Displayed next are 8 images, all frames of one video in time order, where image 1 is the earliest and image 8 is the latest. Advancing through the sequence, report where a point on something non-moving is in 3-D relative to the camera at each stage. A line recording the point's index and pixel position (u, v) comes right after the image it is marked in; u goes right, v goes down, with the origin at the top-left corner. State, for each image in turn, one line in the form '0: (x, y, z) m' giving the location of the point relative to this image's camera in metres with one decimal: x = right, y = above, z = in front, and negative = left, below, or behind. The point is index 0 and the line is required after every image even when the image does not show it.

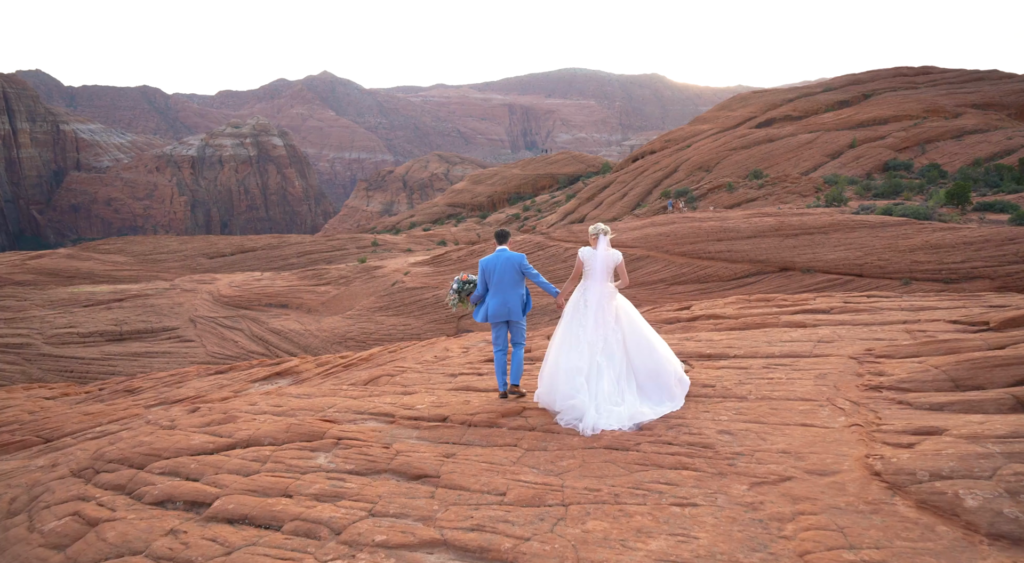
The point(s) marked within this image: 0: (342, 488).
0: (-1.0, -1.2, +3.9) m
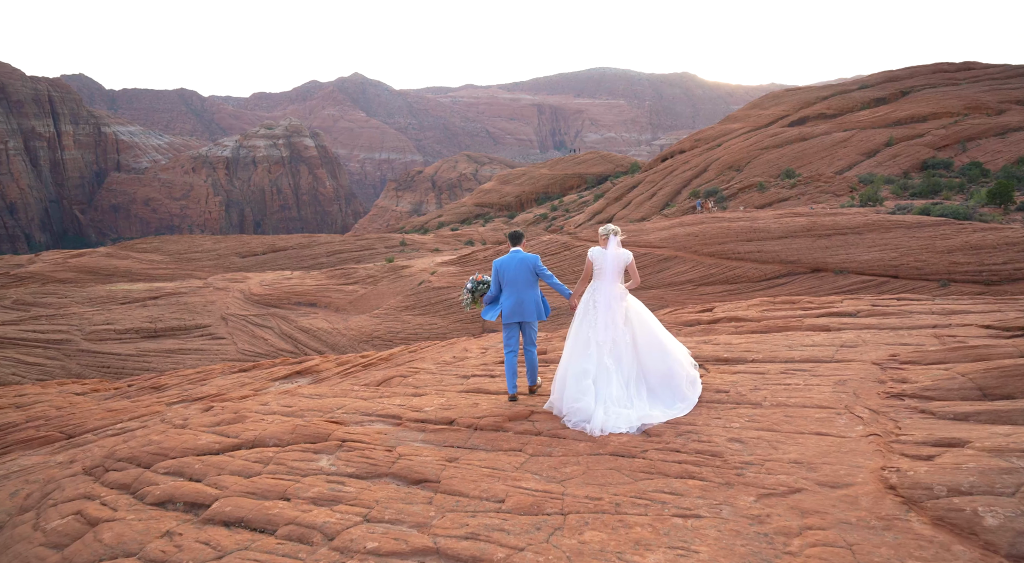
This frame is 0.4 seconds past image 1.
0: (-1.0, -1.2, +3.8) m
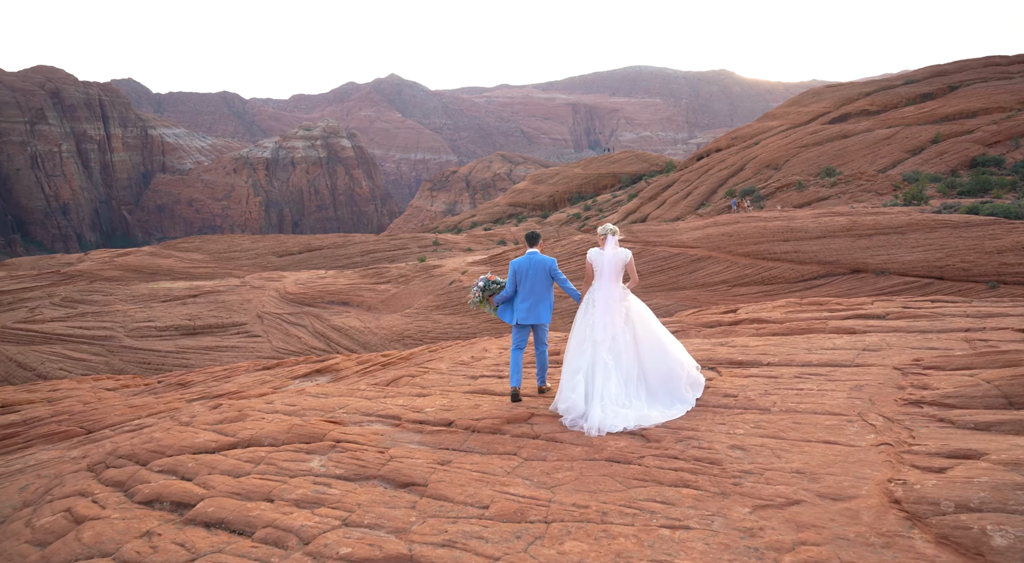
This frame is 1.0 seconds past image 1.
0: (-1.1, -1.2, +3.8) m
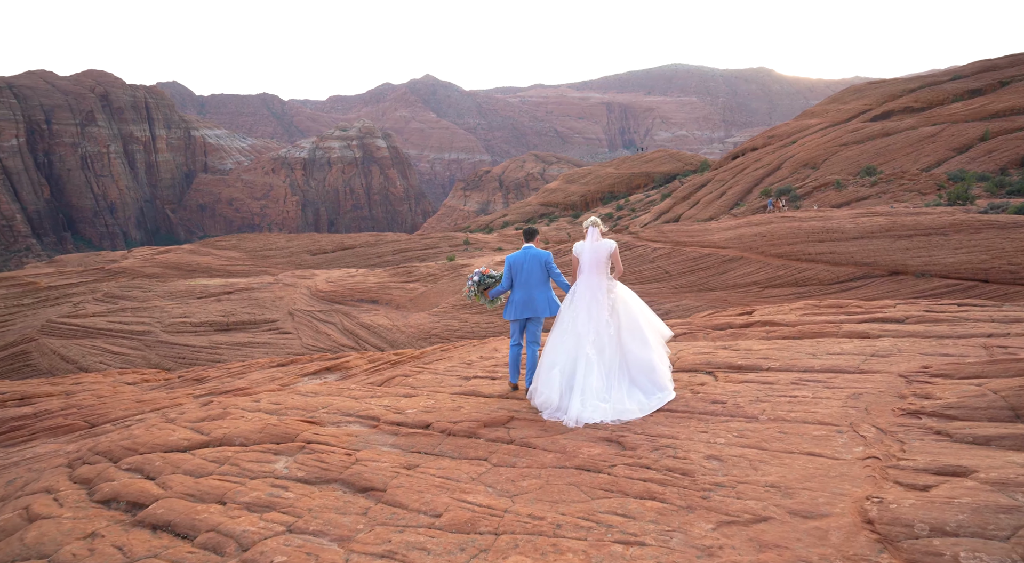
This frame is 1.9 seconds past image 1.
0: (-1.3, -1.2, +3.7) m
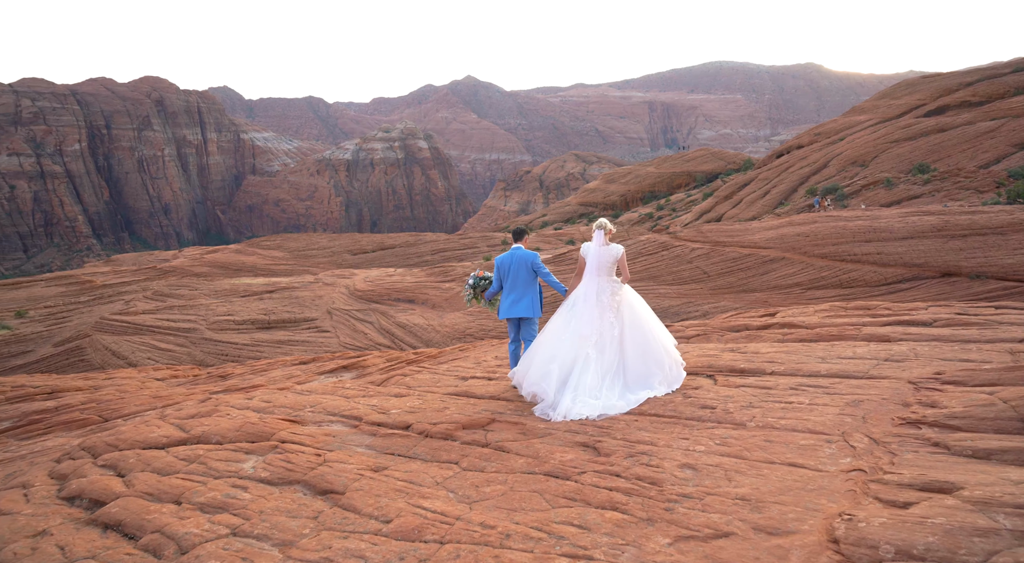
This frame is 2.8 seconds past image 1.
0: (-1.5, -1.2, +3.6) m
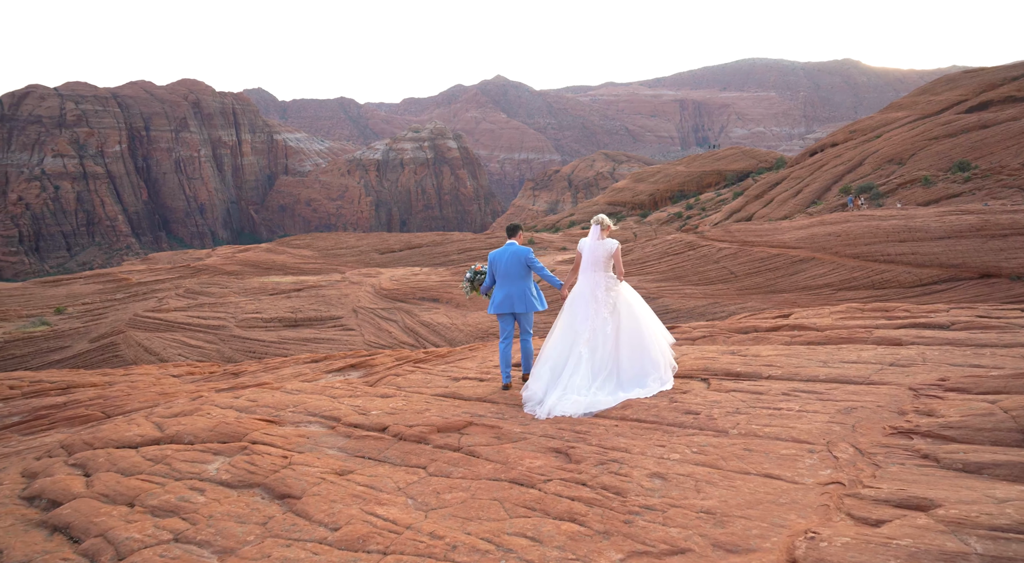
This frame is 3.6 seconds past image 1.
0: (-1.7, -1.1, +3.5) m
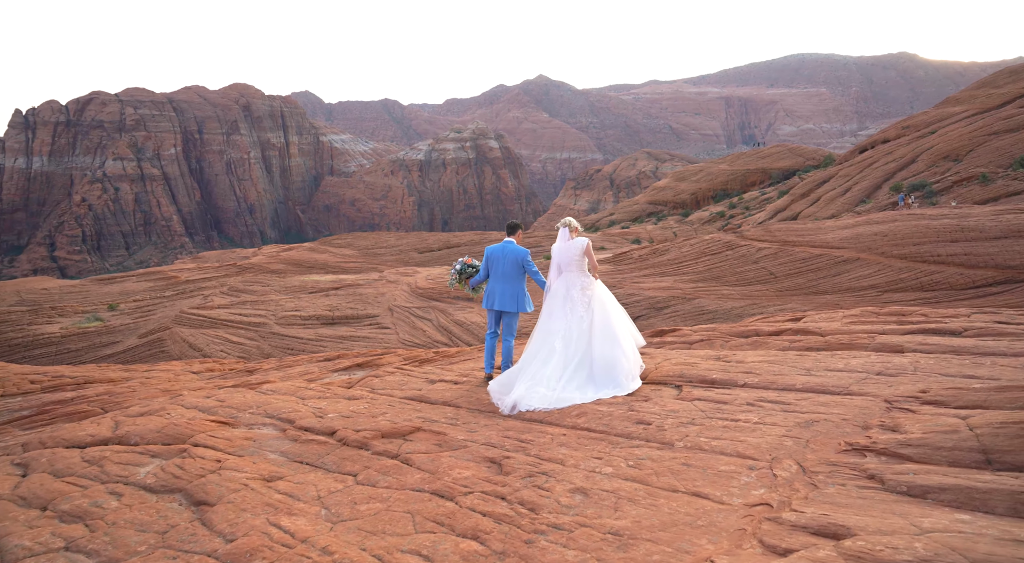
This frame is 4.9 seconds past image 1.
0: (-2.1, -1.1, +3.5) m
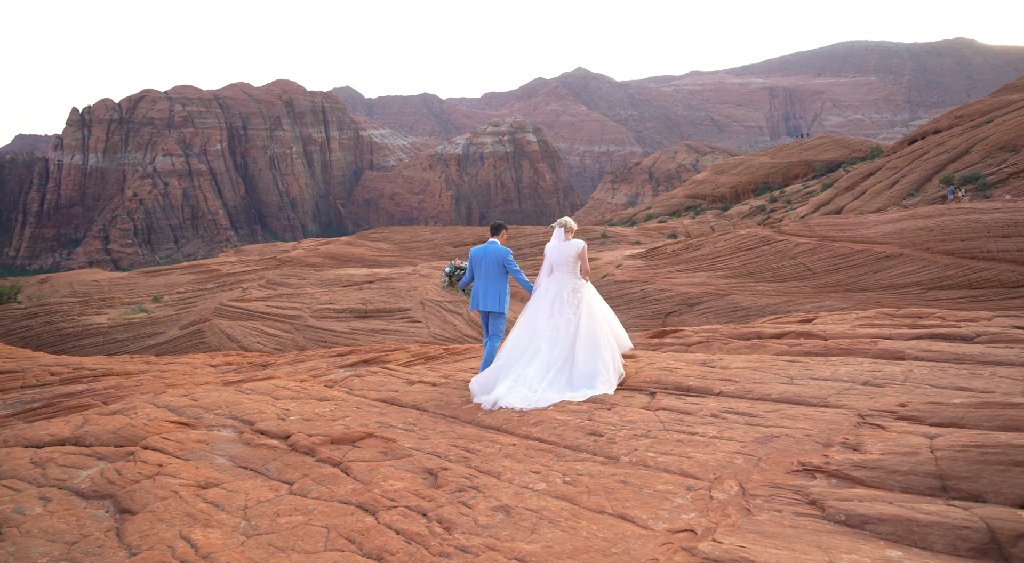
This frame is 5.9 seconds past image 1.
0: (-2.5, -1.2, +3.4) m
